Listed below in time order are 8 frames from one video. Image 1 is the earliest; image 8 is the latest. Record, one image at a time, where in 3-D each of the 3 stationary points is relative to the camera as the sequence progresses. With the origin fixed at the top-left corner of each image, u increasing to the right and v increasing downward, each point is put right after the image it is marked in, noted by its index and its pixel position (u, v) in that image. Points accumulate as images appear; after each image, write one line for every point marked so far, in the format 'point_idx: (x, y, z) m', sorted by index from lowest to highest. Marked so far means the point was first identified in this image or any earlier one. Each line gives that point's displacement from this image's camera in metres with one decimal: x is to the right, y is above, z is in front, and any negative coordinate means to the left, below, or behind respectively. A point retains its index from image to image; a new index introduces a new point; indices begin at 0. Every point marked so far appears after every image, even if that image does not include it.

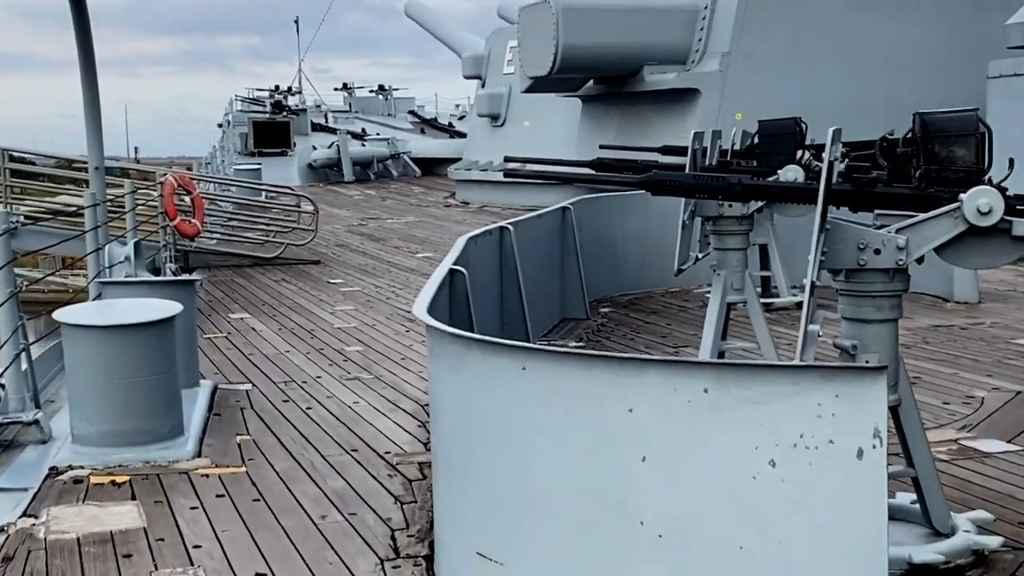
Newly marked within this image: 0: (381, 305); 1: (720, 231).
0: (-0.8, -0.1, +8.6) m
1: (+0.8, +0.2, +5.3) m
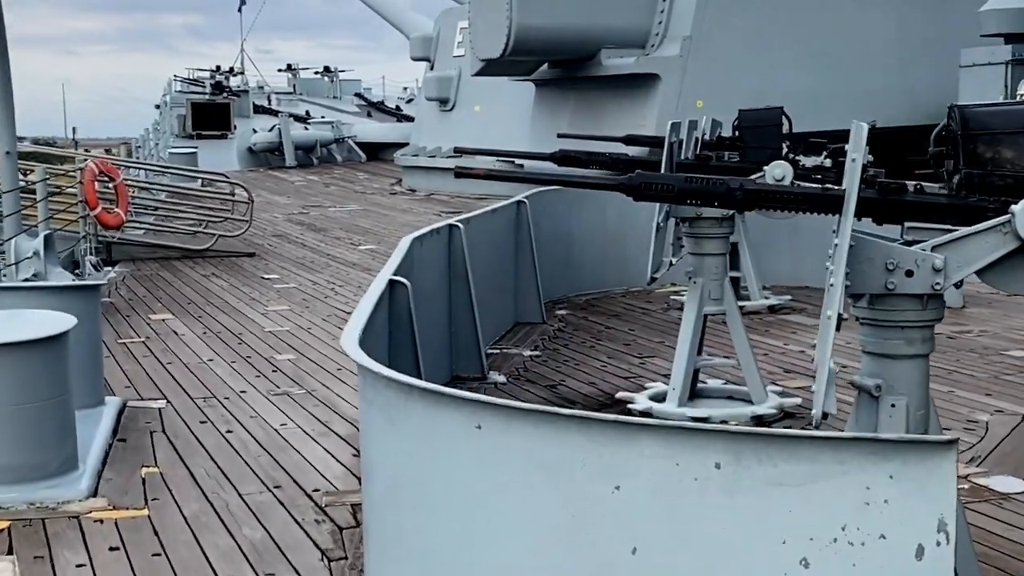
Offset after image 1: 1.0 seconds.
0: (-1.1, -0.1, +7.9) m
1: (+0.6, +0.2, +4.7) m
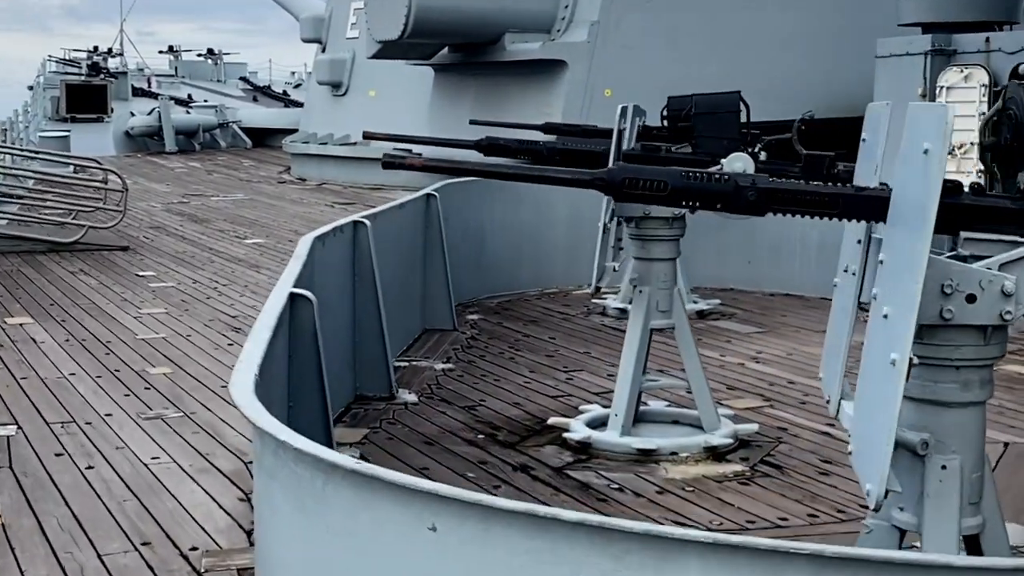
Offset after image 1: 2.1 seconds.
0: (-1.6, -0.1, +7.1) m
1: (+0.4, +0.1, +4.1) m
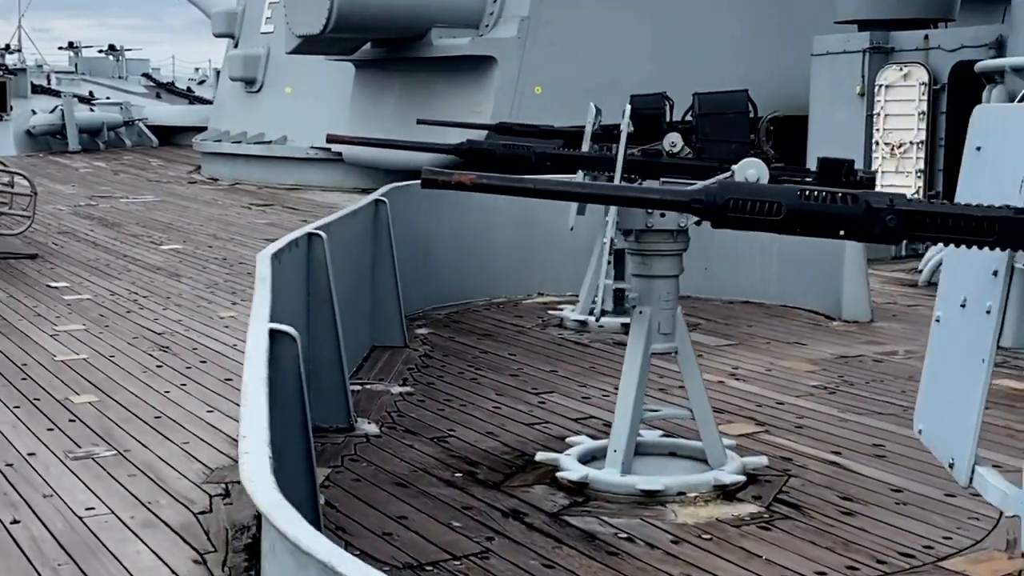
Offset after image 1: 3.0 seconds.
0: (-1.9, -0.2, +6.6) m
1: (+0.3, +0.1, +3.6) m
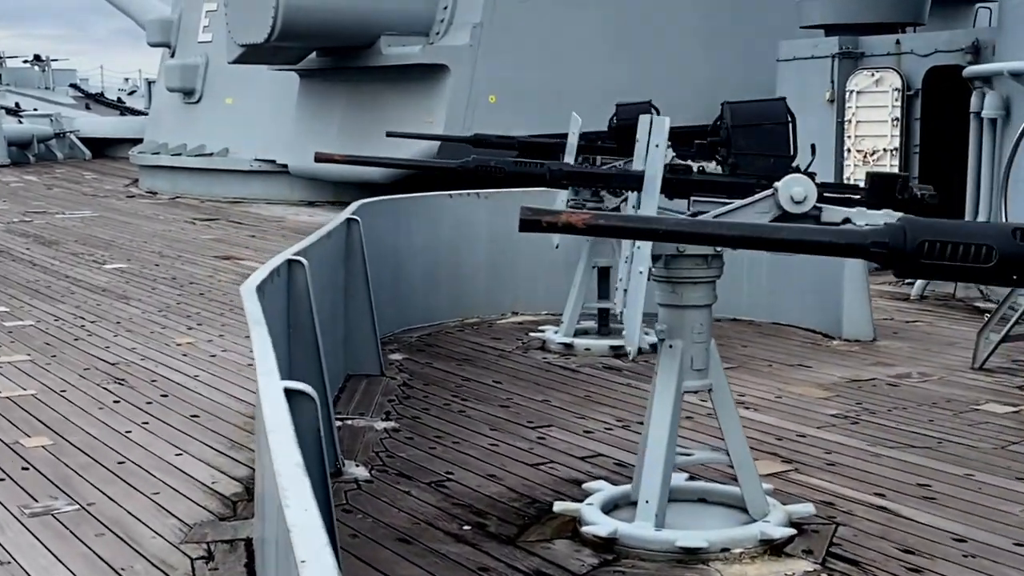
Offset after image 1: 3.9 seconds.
0: (-2.0, -0.3, +6.1) m
1: (+0.4, 0.0, +3.3) m
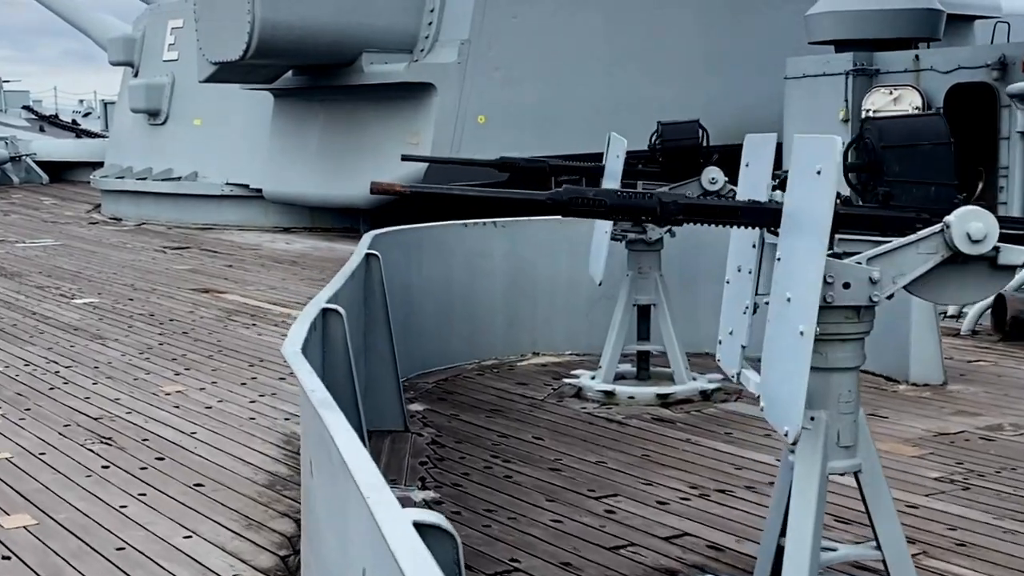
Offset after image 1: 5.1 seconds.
0: (-1.8, -0.5, +5.4) m
1: (+0.6, -0.1, +2.7) m
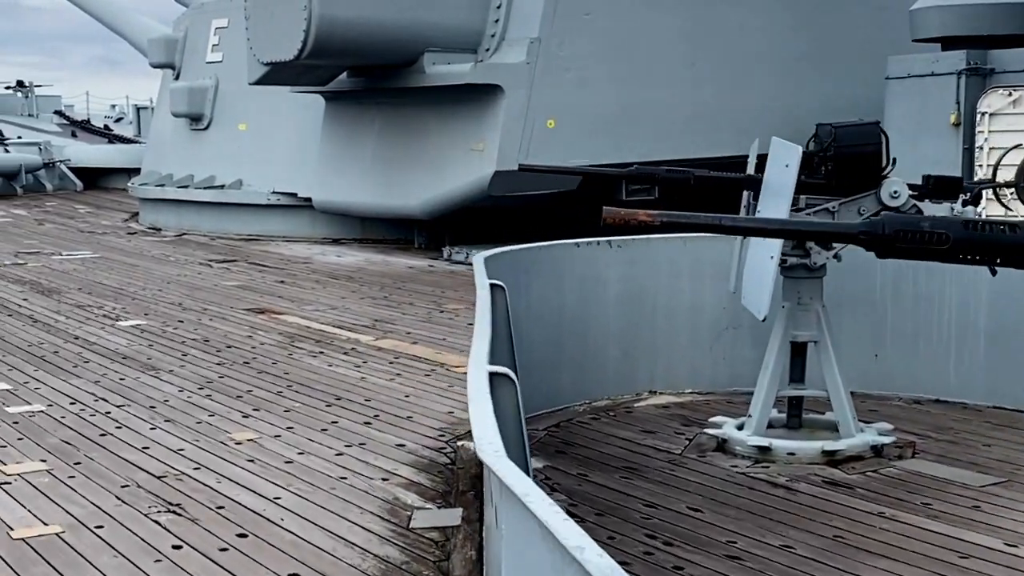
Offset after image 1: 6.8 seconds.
0: (-1.4, -0.6, +4.6) m
1: (+1.0, -0.2, +1.9) m
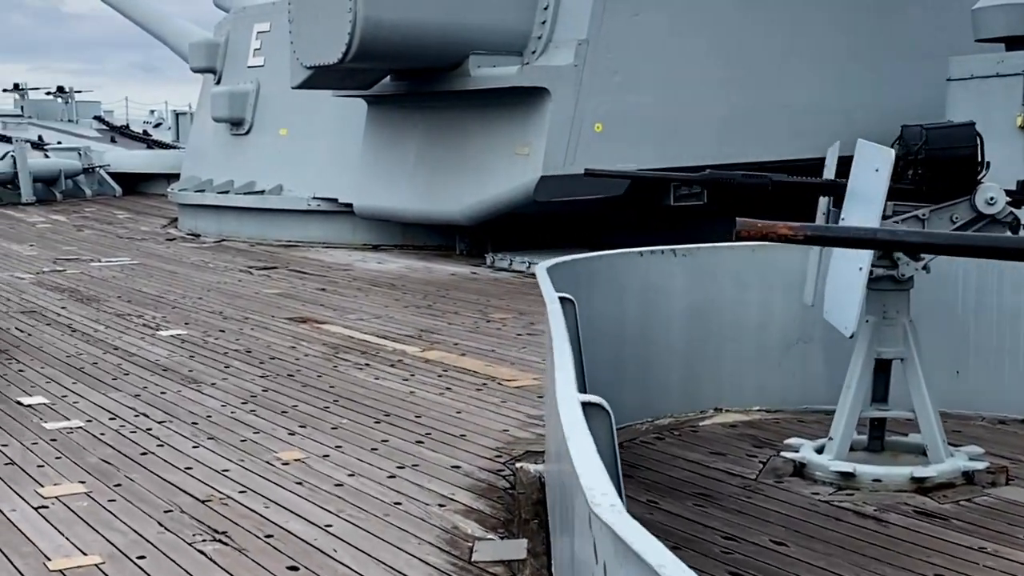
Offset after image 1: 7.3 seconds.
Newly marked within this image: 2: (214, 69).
0: (-1.2, -0.6, +4.4) m
1: (+1.1, -0.2, +1.6) m
2: (-2.9, +2.1, +13.4) m
